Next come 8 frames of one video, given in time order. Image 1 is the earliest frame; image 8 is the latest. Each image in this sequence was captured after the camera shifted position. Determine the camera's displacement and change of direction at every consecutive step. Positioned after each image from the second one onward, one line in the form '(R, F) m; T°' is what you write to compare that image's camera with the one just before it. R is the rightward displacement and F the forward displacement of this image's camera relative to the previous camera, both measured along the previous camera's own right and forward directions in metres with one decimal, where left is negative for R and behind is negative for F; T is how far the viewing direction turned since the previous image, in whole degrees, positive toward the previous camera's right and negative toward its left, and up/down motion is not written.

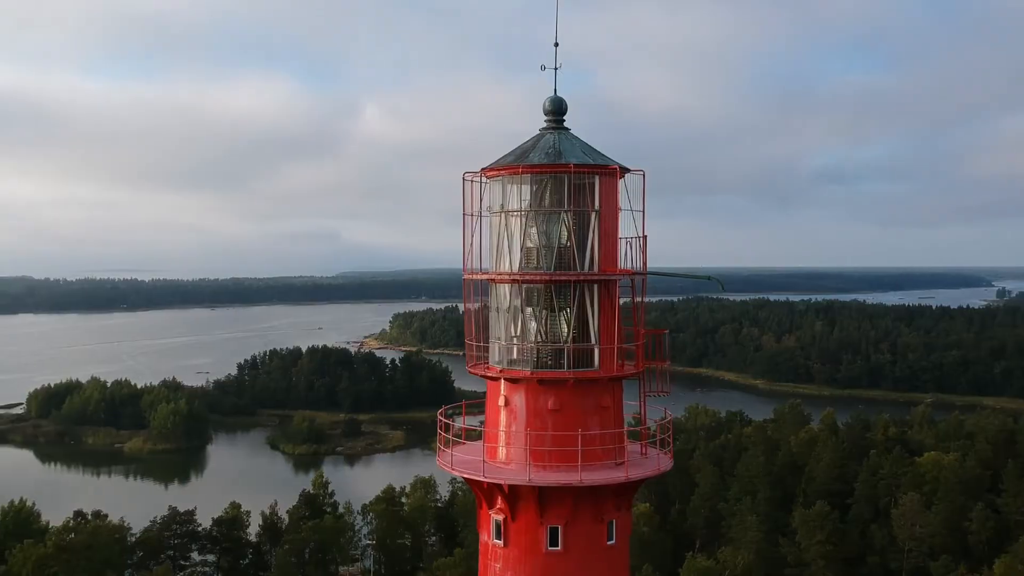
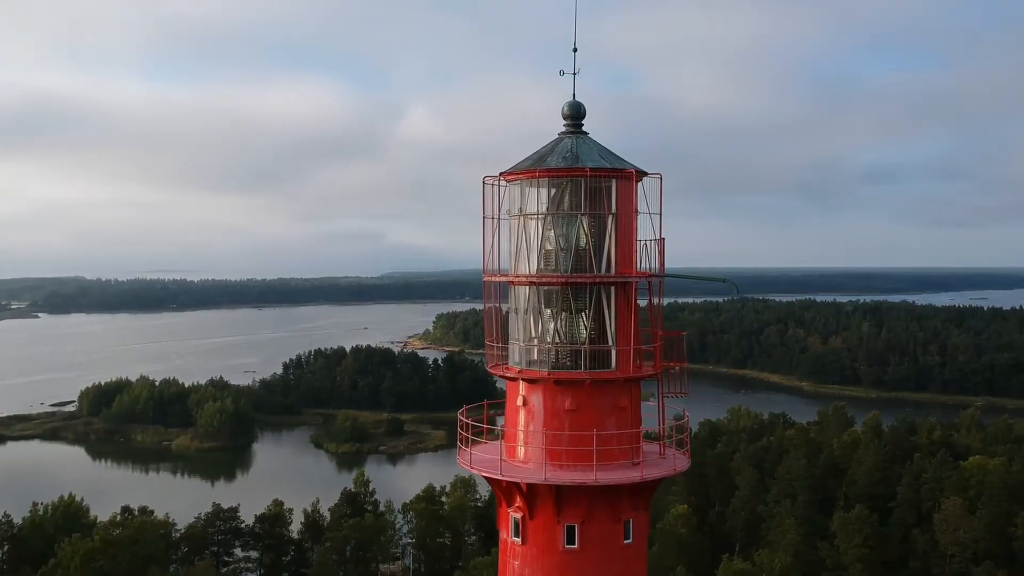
(+0.6, -0.4) m; -2°
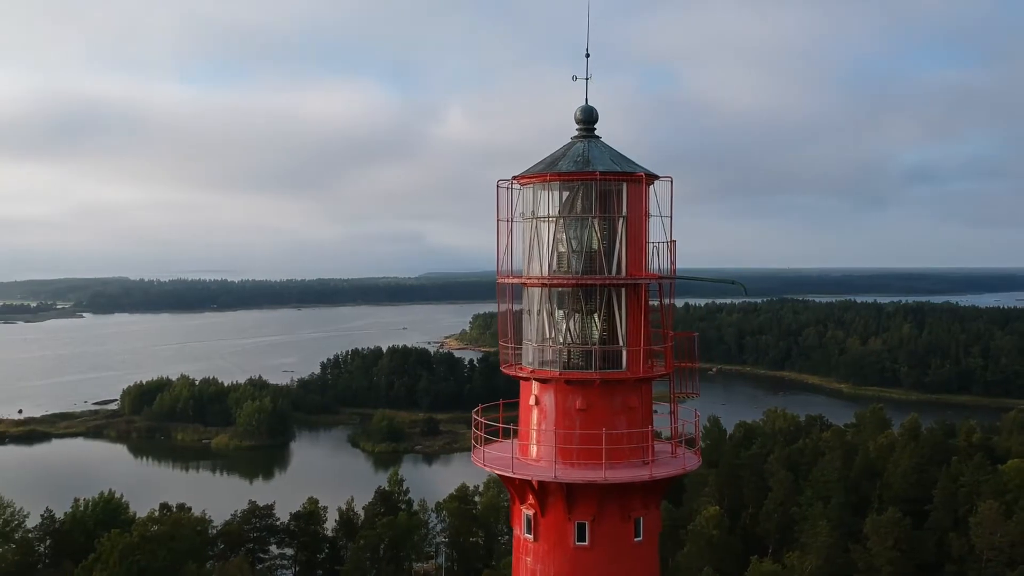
(+0.5, -0.4) m; -2°
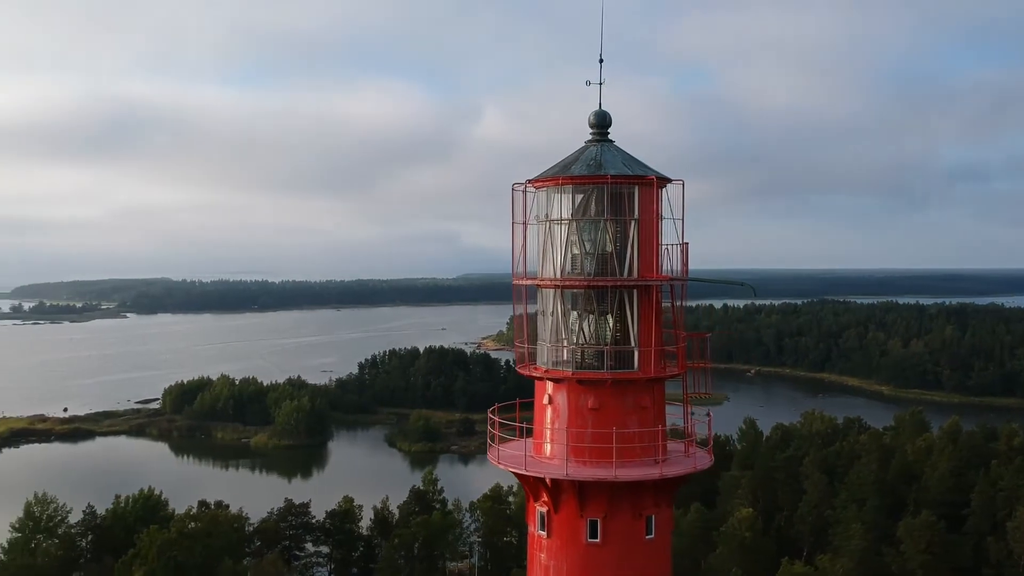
(+0.5, -0.4) m; -2°
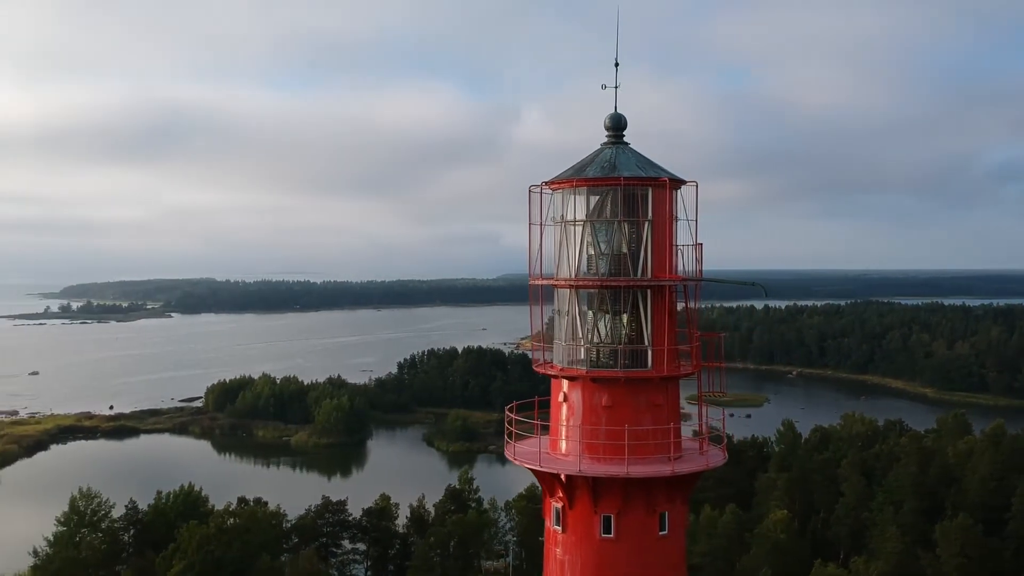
(+0.6, -0.5) m; -2°
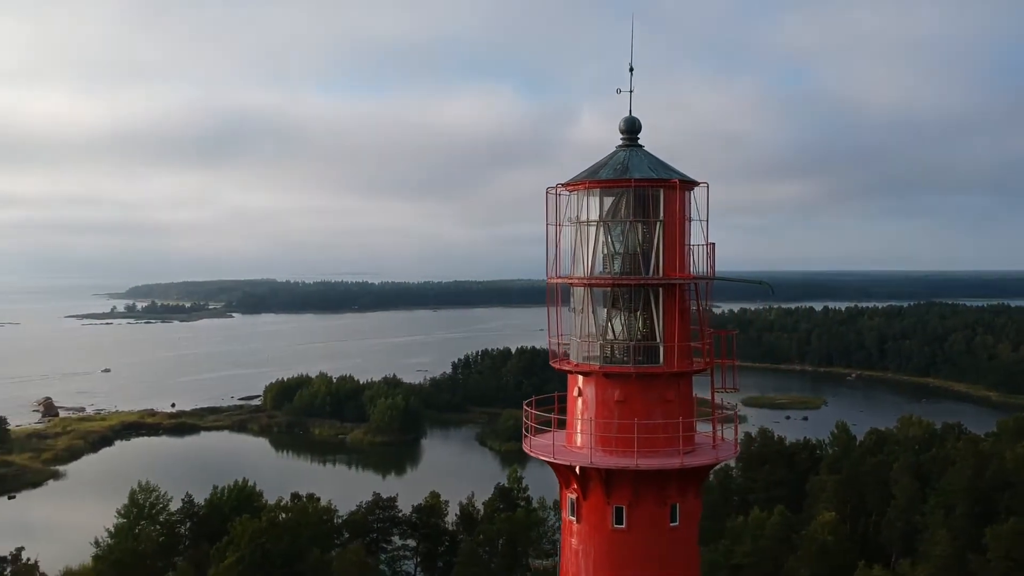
(+1.0, -0.8) m; -3°
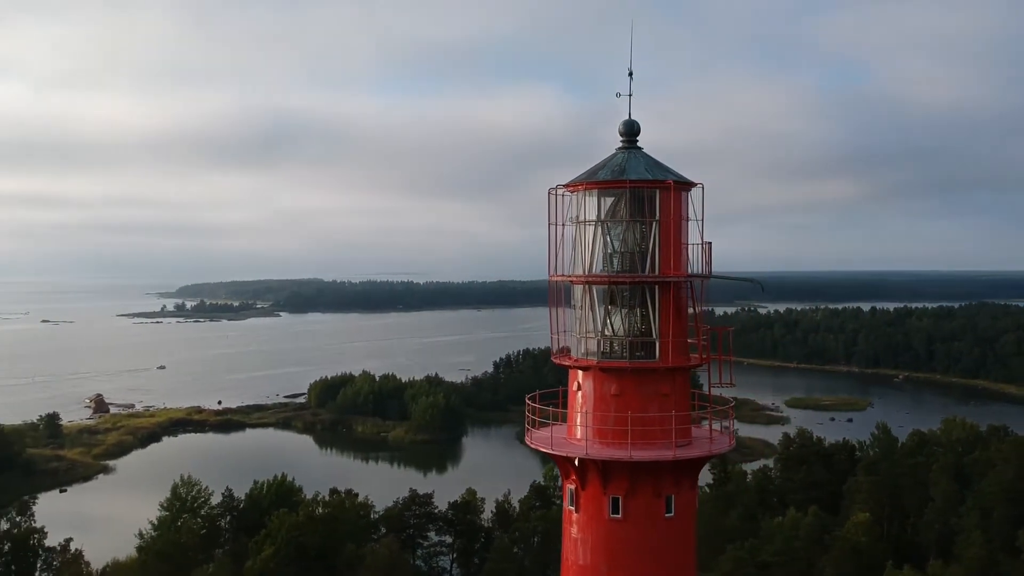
(+1.1, -0.9) m; -3°
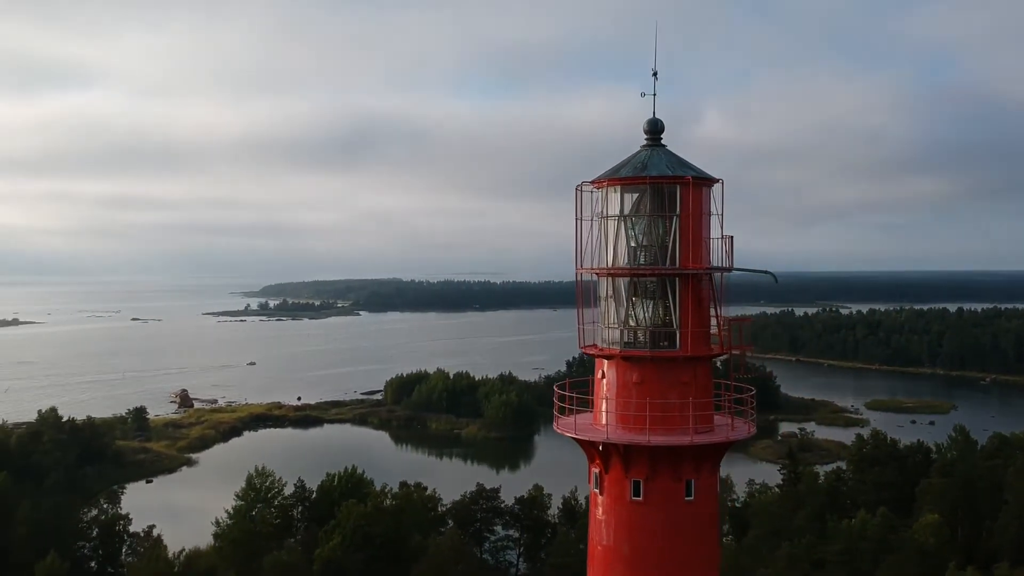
(+1.3, -1.2) m; -4°
